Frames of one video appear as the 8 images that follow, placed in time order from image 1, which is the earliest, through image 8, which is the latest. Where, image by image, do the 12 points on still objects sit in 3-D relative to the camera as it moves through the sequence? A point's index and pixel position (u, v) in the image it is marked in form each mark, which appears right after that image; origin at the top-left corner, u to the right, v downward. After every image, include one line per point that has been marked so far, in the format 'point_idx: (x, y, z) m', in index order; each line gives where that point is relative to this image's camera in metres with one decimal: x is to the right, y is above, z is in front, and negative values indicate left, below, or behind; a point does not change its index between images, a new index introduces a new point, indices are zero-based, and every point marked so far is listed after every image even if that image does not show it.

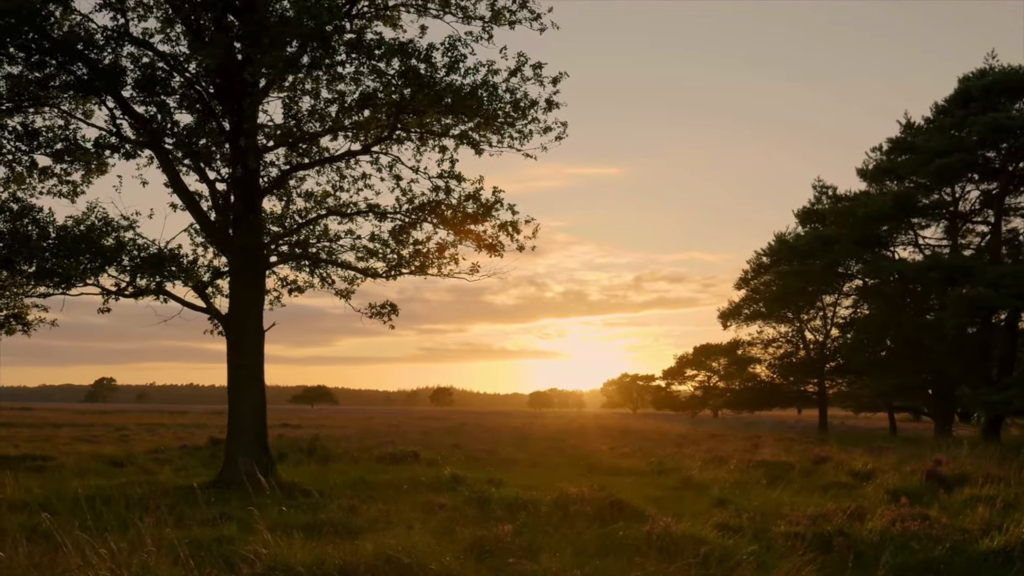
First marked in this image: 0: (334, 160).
0: (-3.6, +2.6, +16.7) m
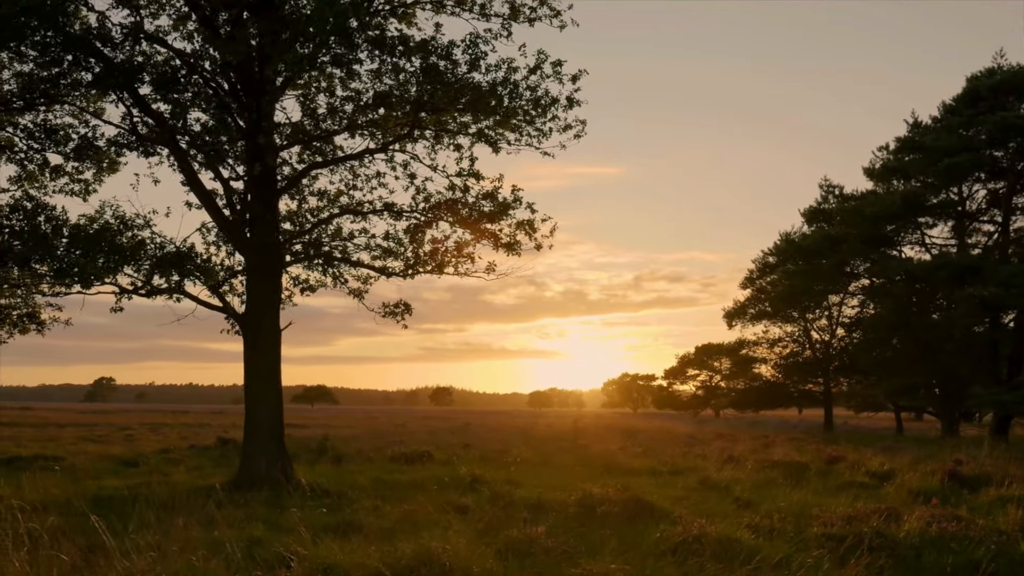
0: (-3.3, +2.6, +16.6) m
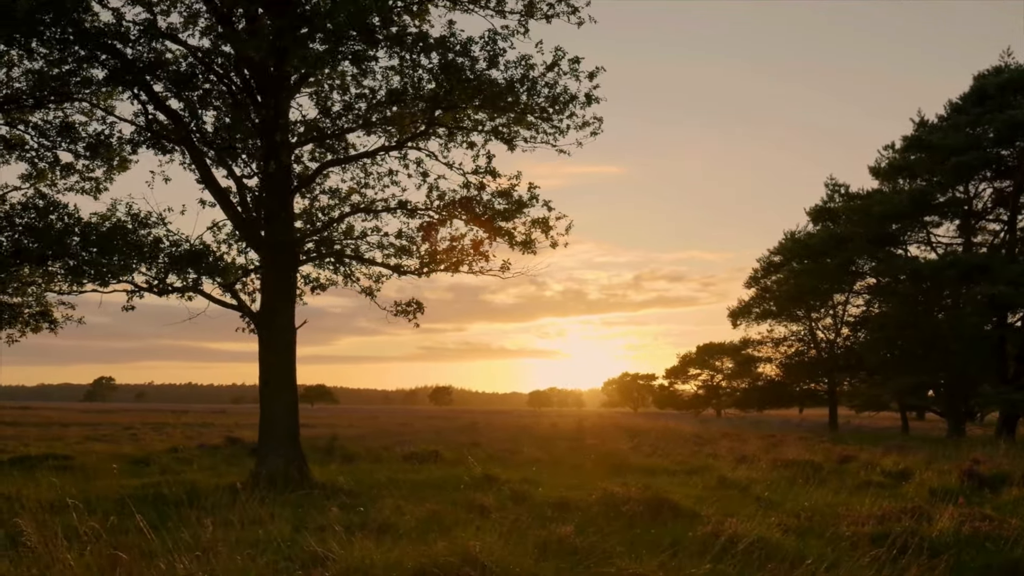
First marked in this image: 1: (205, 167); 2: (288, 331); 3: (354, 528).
0: (-3.0, +2.7, +16.5) m
1: (-5.4, +2.1, +14.5) m
2: (-4.0, -0.8, +14.5) m
3: (-1.7, -2.5, +8.6) m
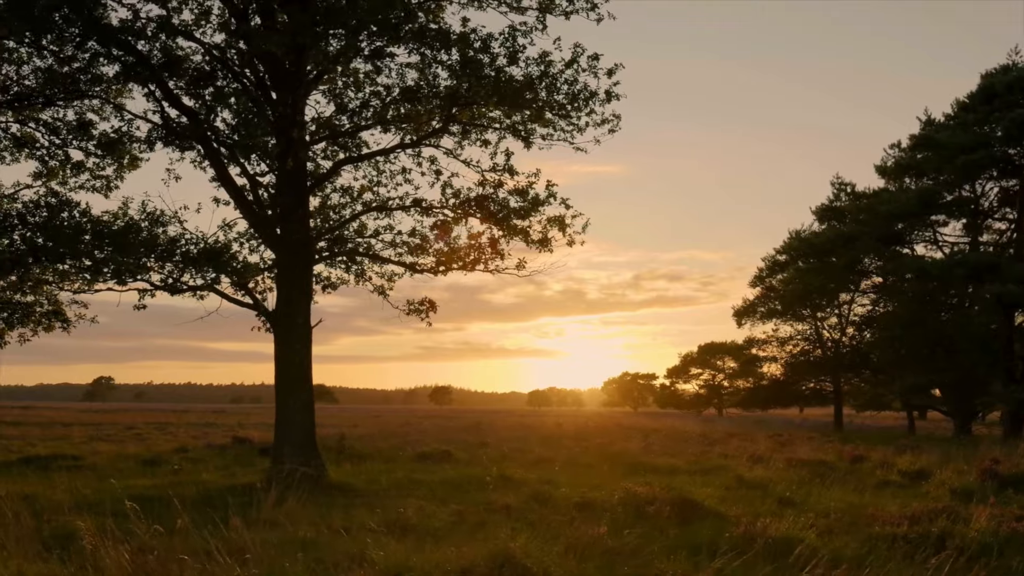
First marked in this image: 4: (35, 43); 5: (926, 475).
0: (-2.7, +2.7, +16.4) m
1: (-5.1, +2.1, +14.3) m
2: (-3.7, -0.7, +14.4) m
3: (-1.4, -2.5, +8.5) m
4: (-9.8, +5.1, +16.7) m
5: (+8.1, -3.7, +16.1) m
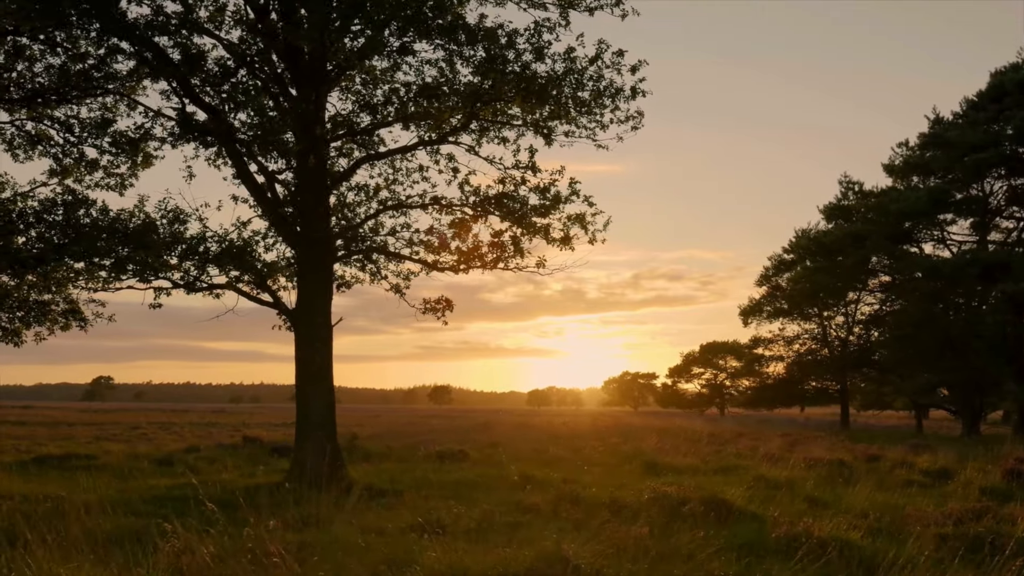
0: (-2.3, +2.7, +16.3) m
1: (-4.7, +2.2, +14.2) m
2: (-3.3, -0.7, +14.3) m
3: (-1.0, -2.5, +8.3) m
4: (-9.5, +5.1, +16.6) m
5: (+8.5, -3.6, +16.0) m
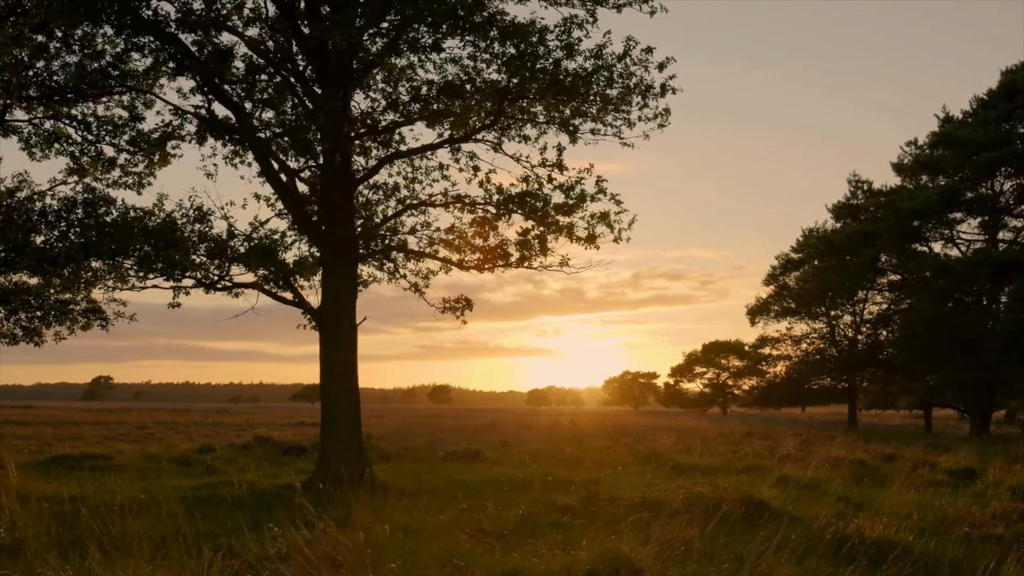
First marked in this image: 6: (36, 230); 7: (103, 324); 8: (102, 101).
0: (-1.9, +2.7, +16.2) m
1: (-4.3, +2.2, +14.1) m
2: (-2.8, -0.7, +14.2) m
3: (-0.5, -2.5, +8.3) m
4: (-9.0, +5.1, +16.5) m
5: (+9.0, -3.6, +15.9) m
6: (-9.1, +1.1, +15.5) m
7: (-7.9, -0.7, +15.7) m
8: (-8.9, +4.1, +17.6) m
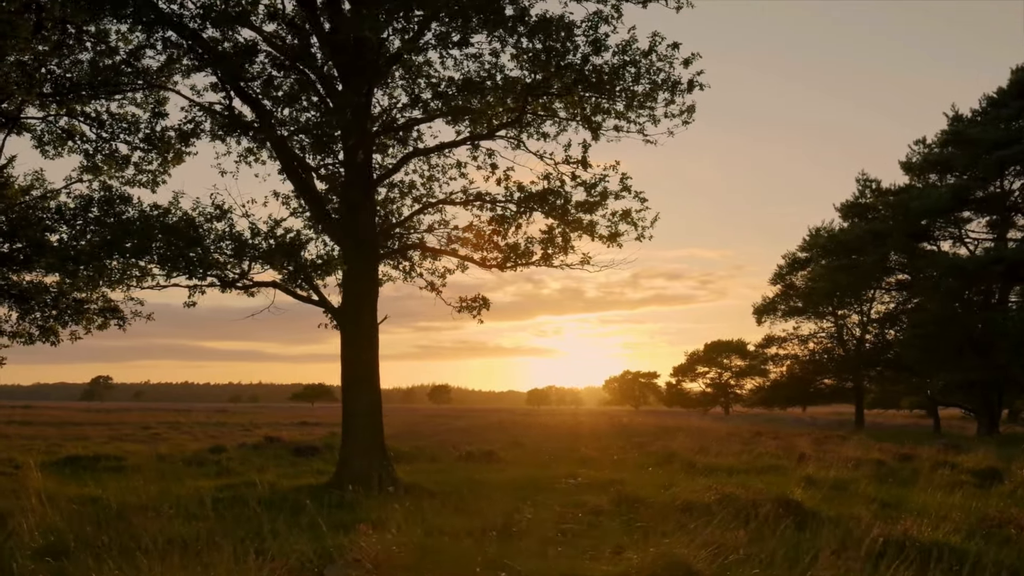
0: (-1.5, +2.8, +16.1) m
1: (-3.9, +2.2, +14.0) m
2: (-2.5, -0.7, +14.1) m
3: (-0.1, -2.4, +8.1) m
4: (-8.6, +5.1, +16.3) m
5: (+9.4, -3.6, +15.7) m
6: (-8.7, +1.1, +15.3) m
7: (-7.5, -0.7, +15.5) m
8: (-8.5, +4.1, +17.5) m
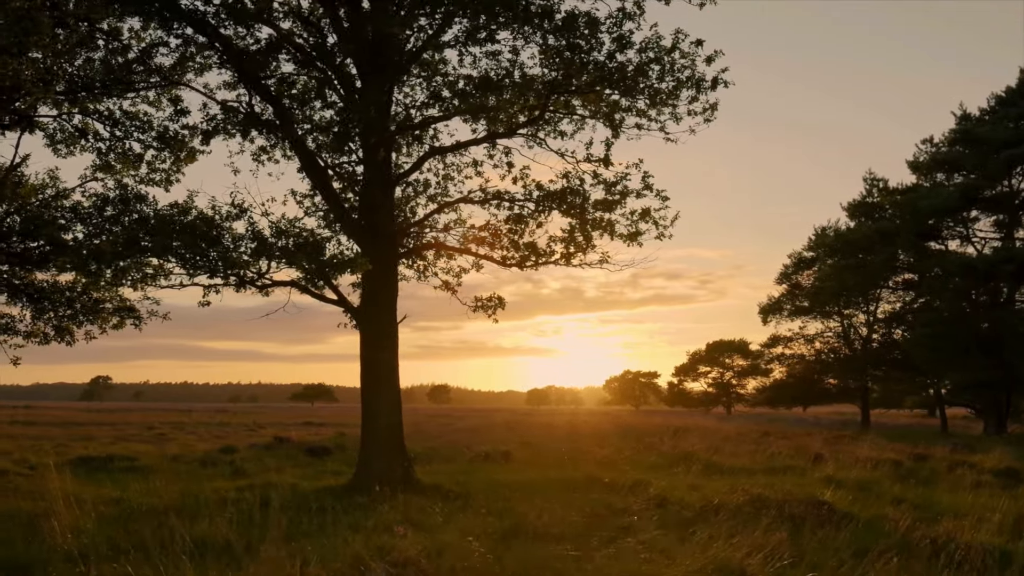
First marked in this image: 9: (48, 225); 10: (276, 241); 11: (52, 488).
0: (-1.2, +2.8, +15.9) m
1: (-3.5, +2.2, +13.9) m
2: (-2.1, -0.7, +13.9) m
3: (+0.3, -2.4, +8.0) m
4: (-8.3, +5.1, +16.2) m
5: (+9.7, -3.6, +15.6) m
6: (-8.3, +1.1, +15.2) m
7: (-7.2, -0.7, +15.4) m
8: (-8.1, +4.1, +17.4) m
9: (-8.6, +1.2, +15.2) m
10: (-3.9, +0.8, +13.6) m
11: (-5.8, -2.5, +10.3) m
